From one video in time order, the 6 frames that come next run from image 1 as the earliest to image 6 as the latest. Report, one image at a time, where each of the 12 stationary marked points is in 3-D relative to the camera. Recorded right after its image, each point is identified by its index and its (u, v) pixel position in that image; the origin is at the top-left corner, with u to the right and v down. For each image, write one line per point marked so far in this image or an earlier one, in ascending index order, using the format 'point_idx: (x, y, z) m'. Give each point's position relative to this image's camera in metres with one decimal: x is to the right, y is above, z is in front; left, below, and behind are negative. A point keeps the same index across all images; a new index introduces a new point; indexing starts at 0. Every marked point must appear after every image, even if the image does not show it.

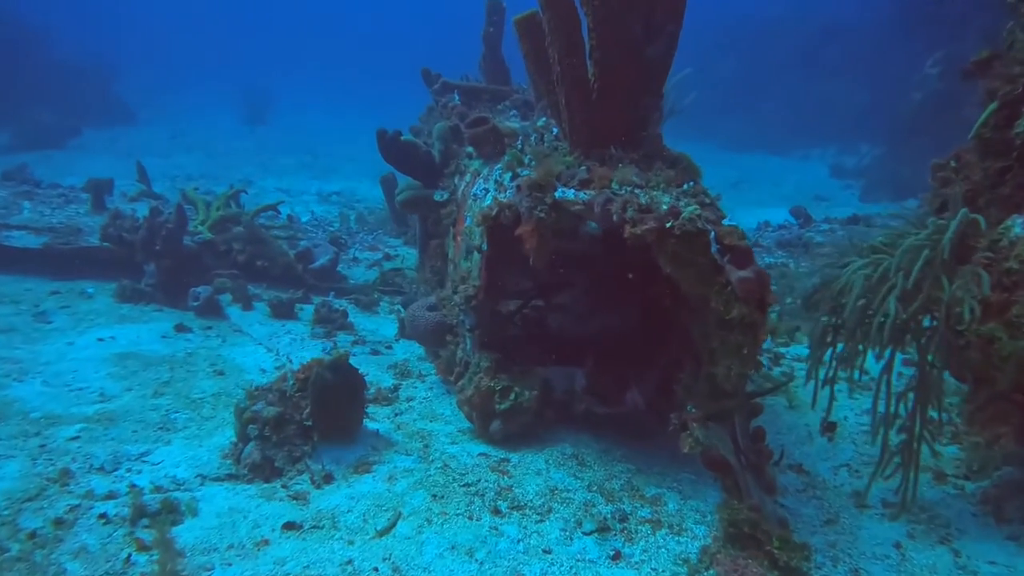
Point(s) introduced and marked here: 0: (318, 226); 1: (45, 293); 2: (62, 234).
0: (-2.1, +0.7, +9.2) m
1: (-4.0, 0.0, +7.0) m
2: (-4.2, +0.6, +7.7) m
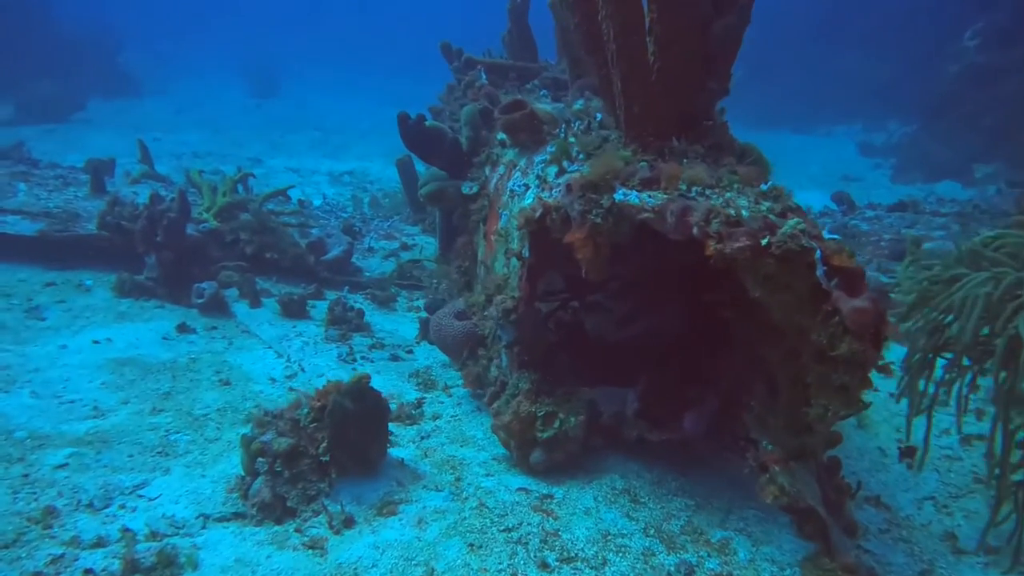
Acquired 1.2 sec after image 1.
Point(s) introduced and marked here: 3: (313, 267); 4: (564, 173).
0: (-1.9, +0.8, +8.7) m
1: (-3.7, 0.0, +6.5) m
2: (-4.0, +0.6, +7.2) m
3: (-1.7, +0.2, +6.8) m
4: (+0.2, +0.5, +3.6) m
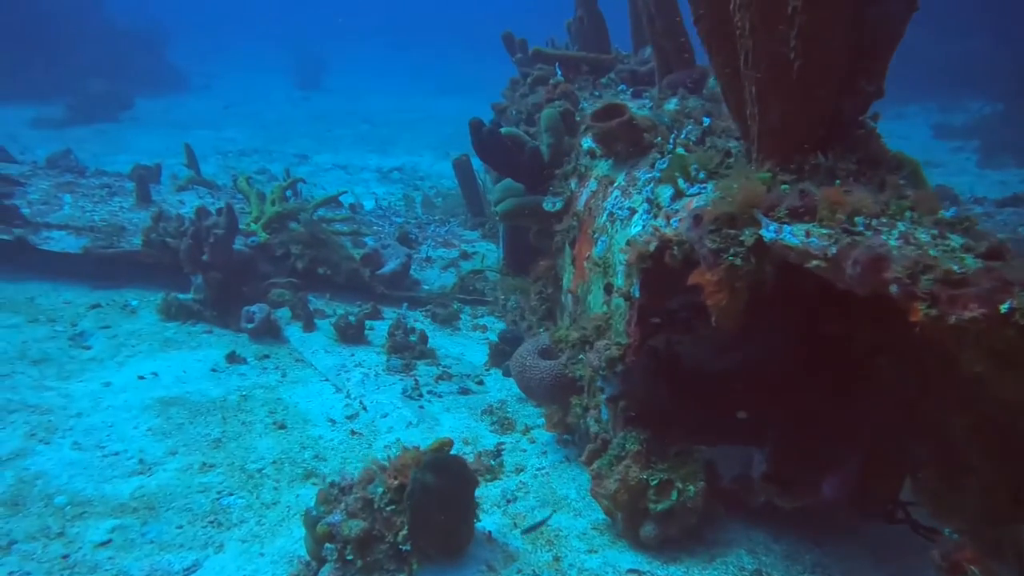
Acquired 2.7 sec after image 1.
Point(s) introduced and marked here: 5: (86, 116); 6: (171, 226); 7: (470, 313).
0: (-1.2, +0.7, +8.1) m
1: (-3.2, -0.1, +6.1) m
2: (-3.4, +0.5, +6.8) m
3: (-1.1, +0.1, +6.3) m
4: (+0.6, +0.3, +2.9) m
5: (-8.3, +3.4, +16.0) m
6: (-2.7, +0.5, +6.5) m
7: (-0.3, -0.2, +6.2) m
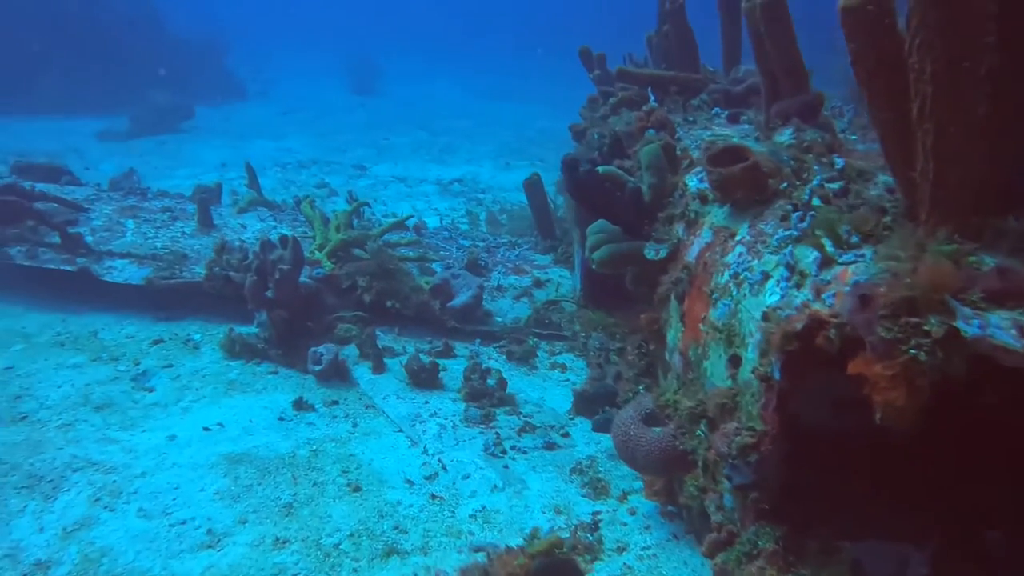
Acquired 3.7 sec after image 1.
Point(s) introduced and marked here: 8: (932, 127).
0: (-0.6, +0.5, +7.8) m
1: (-2.6, -0.4, +5.9) m
2: (-2.8, +0.2, +6.6) m
3: (-0.5, -0.2, +6.0) m
4: (+1.0, +0.1, +2.5) m
5: (-7.1, +3.2, +16.0) m
6: (-2.1, +0.2, +6.2) m
7: (+0.2, -0.4, +5.8) m
8: (+1.2, +0.5, +2.4) m
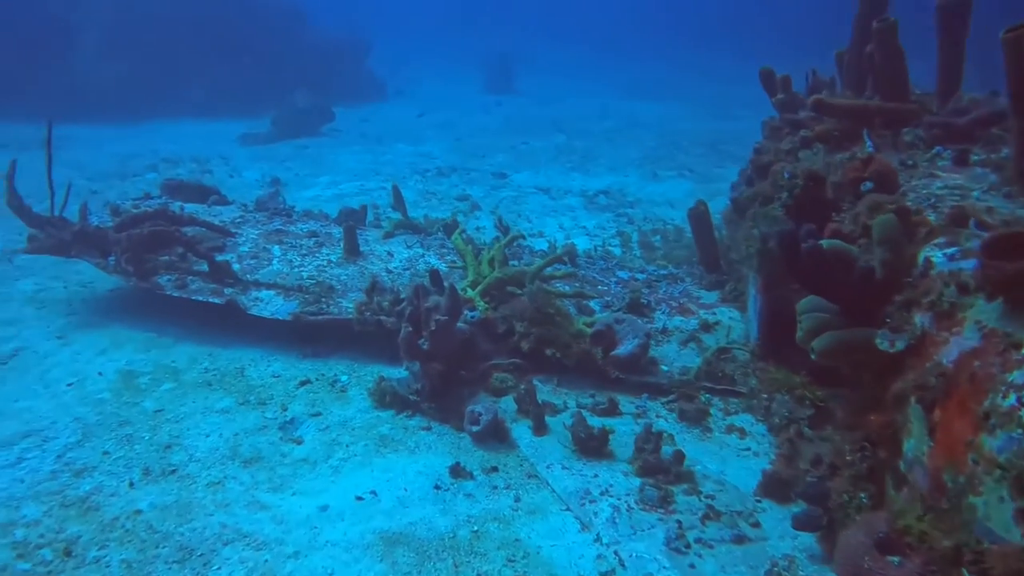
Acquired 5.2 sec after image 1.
0: (+0.8, +0.2, +7.3) m
1: (-1.5, -0.7, +5.7) m
2: (-1.6, -0.1, +6.5) m
3: (+0.6, -0.5, +5.5) m
4: (+1.6, -0.3, +1.8) m
5: (-4.5, +3.1, +16.3) m
6: (-0.9, -0.1, +6.0) m
7: (+1.3, -0.8, +5.2) m
8: (+1.8, +0.1, +1.7) m
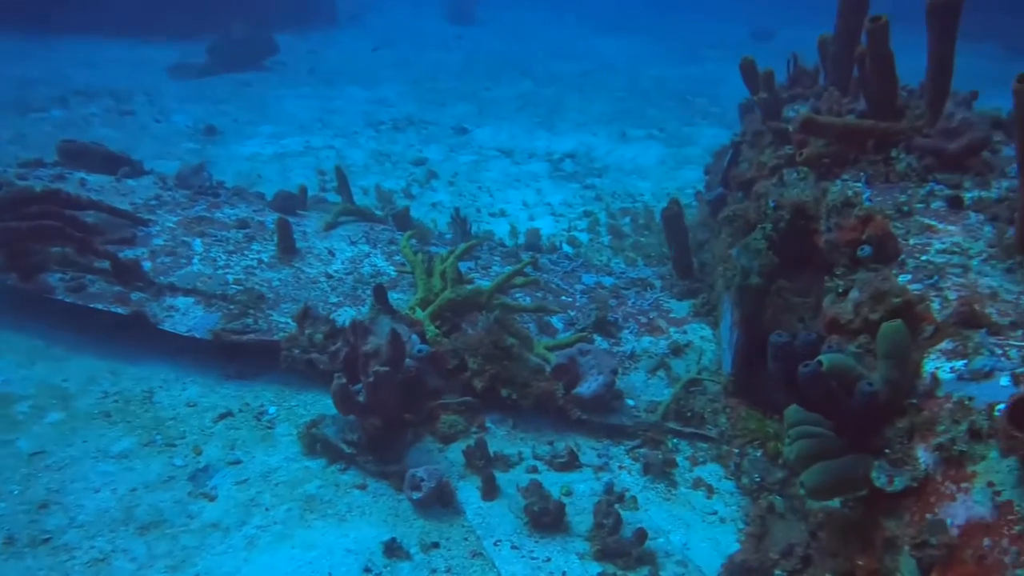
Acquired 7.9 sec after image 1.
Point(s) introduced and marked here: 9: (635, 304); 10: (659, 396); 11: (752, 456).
0: (+0.5, +0.2, +6.7) m
1: (-1.8, -0.8, +5.1) m
2: (-1.9, -0.1, +5.7) m
3: (+0.3, -0.7, +4.9) m
4: (+1.4, -0.9, +1.3) m
5: (-5.1, +4.1, +15.1) m
6: (-1.2, -0.2, +5.3) m
7: (+1.0, -1.0, +4.7) m
8: (+1.6, -0.5, +1.1) m
9: (+0.9, -0.1, +6.1) m
10: (+0.9, -0.7, +5.1) m
11: (+1.3, -0.9, +4.4) m
